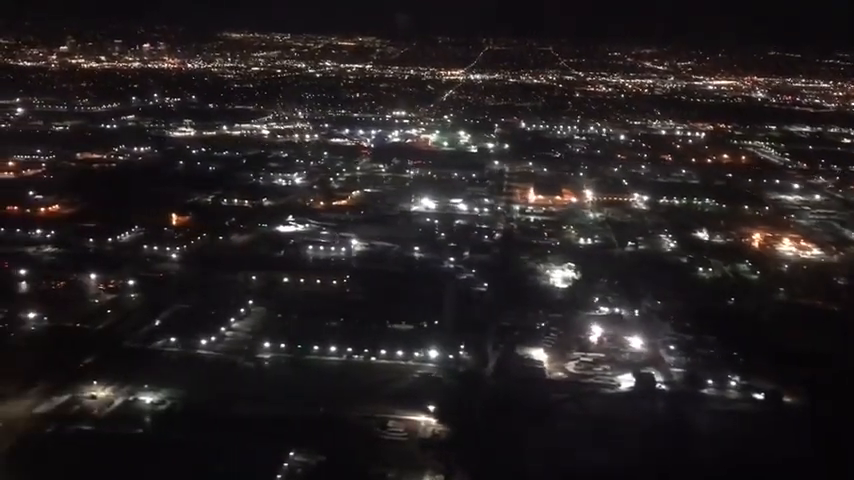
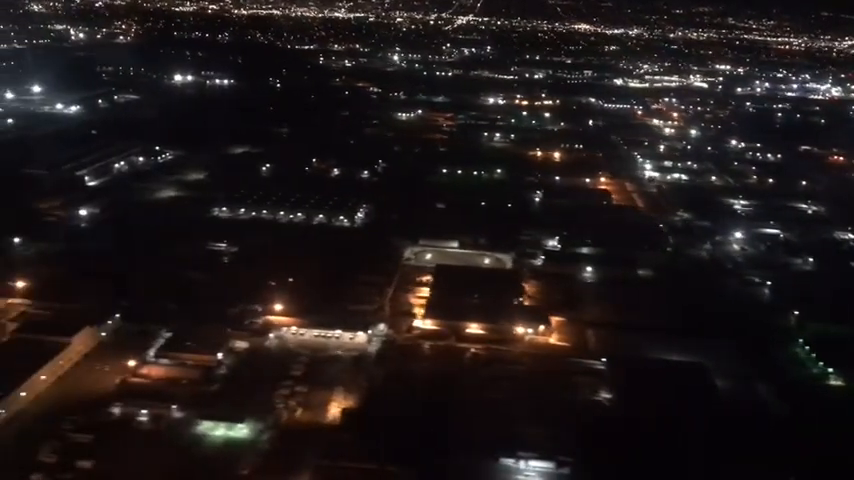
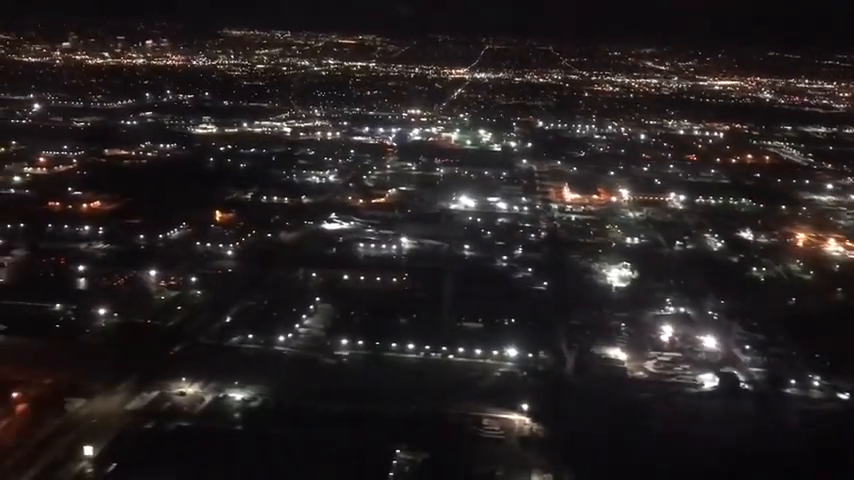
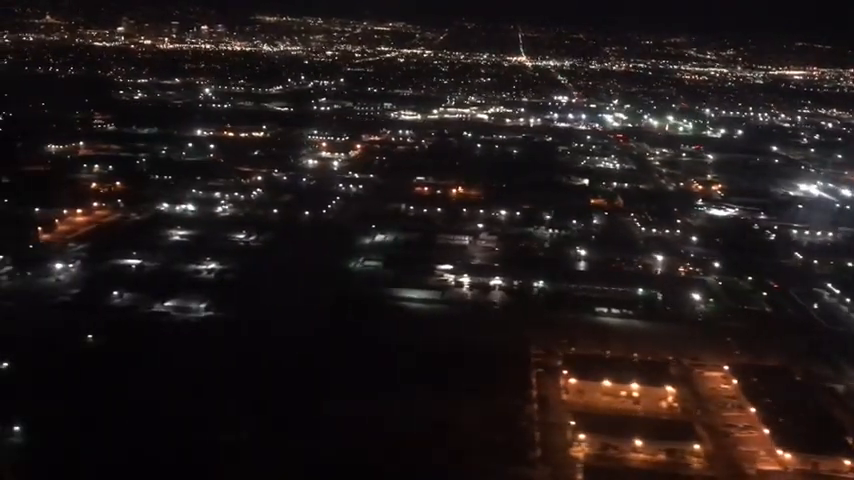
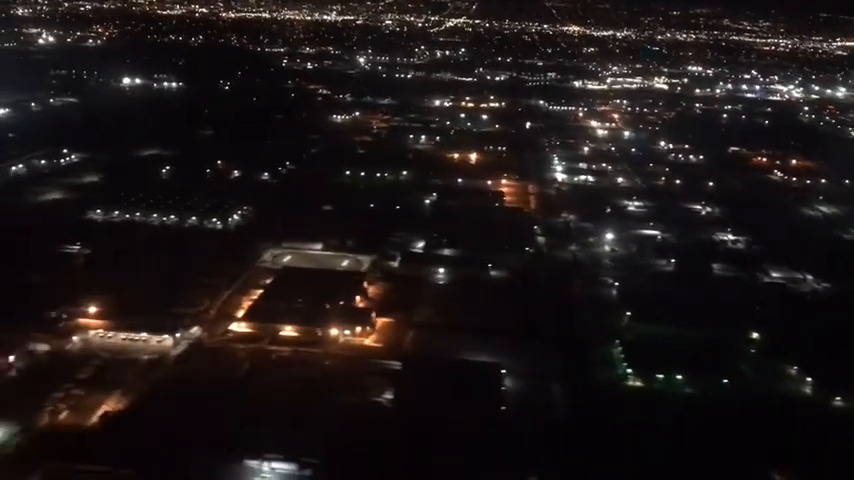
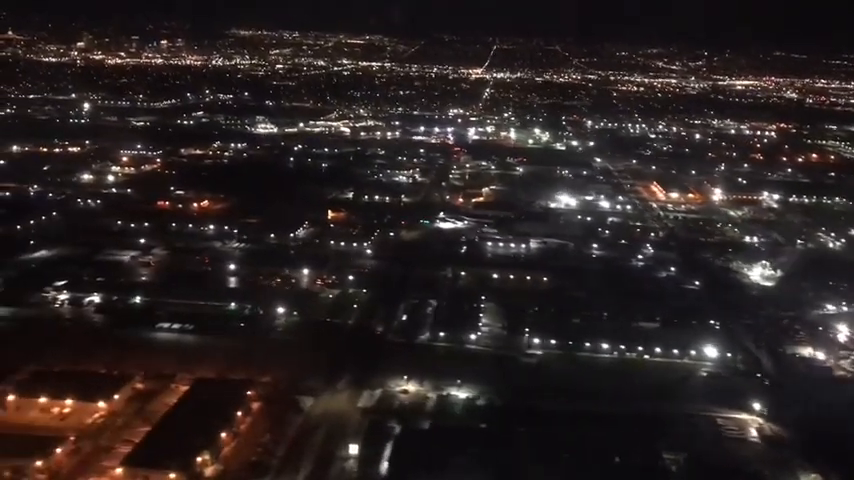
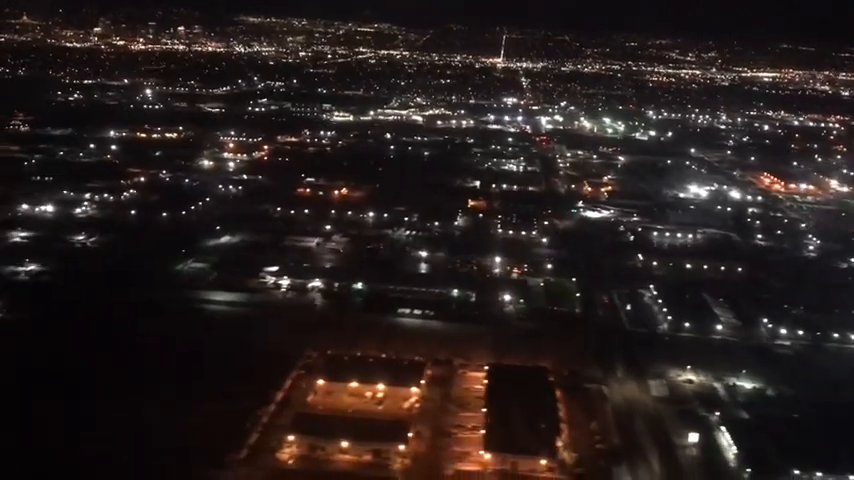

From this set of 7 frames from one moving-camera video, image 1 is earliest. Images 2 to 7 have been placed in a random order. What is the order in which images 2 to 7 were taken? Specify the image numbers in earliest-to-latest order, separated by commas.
3, 6, 7, 4, 5, 2
